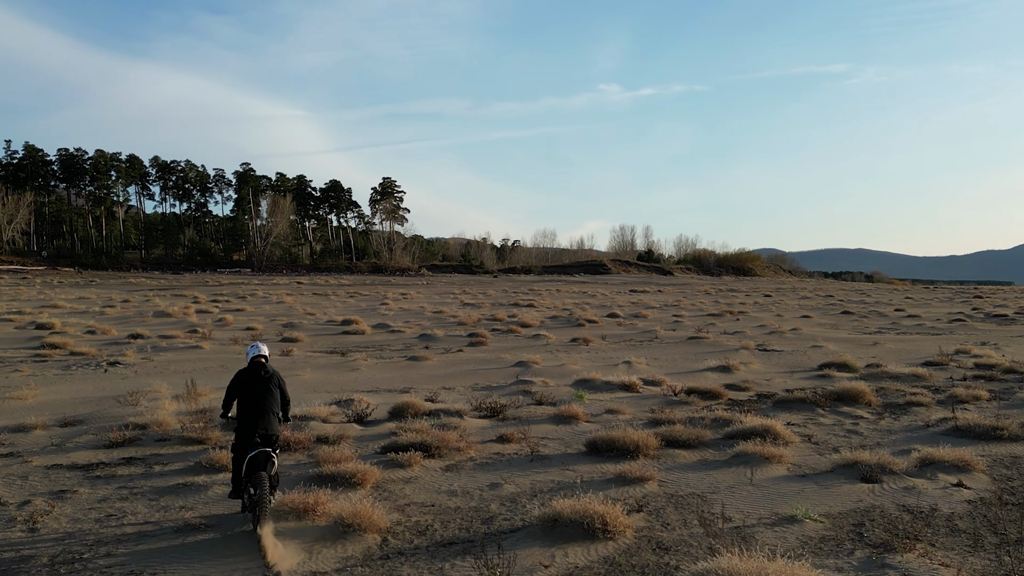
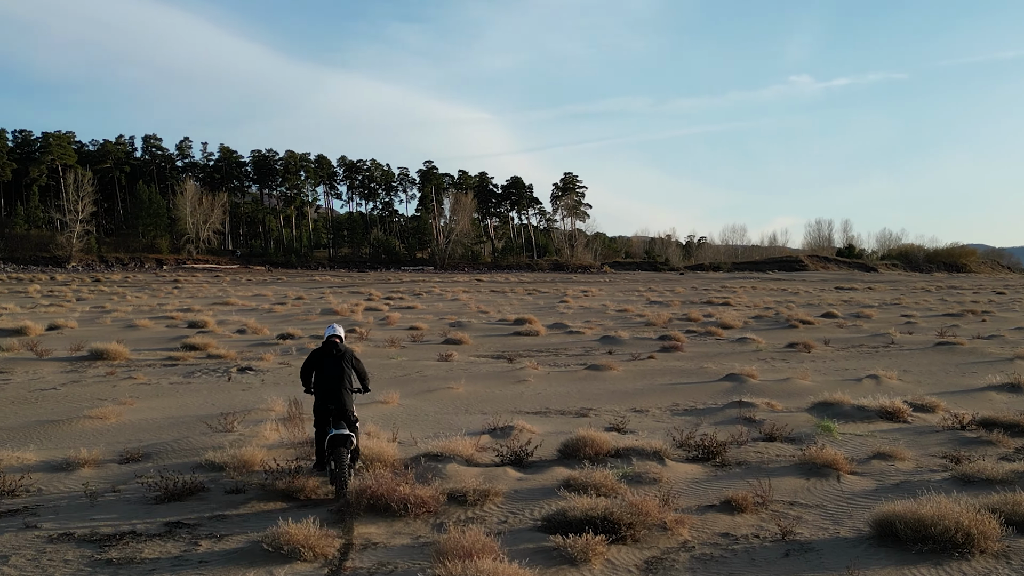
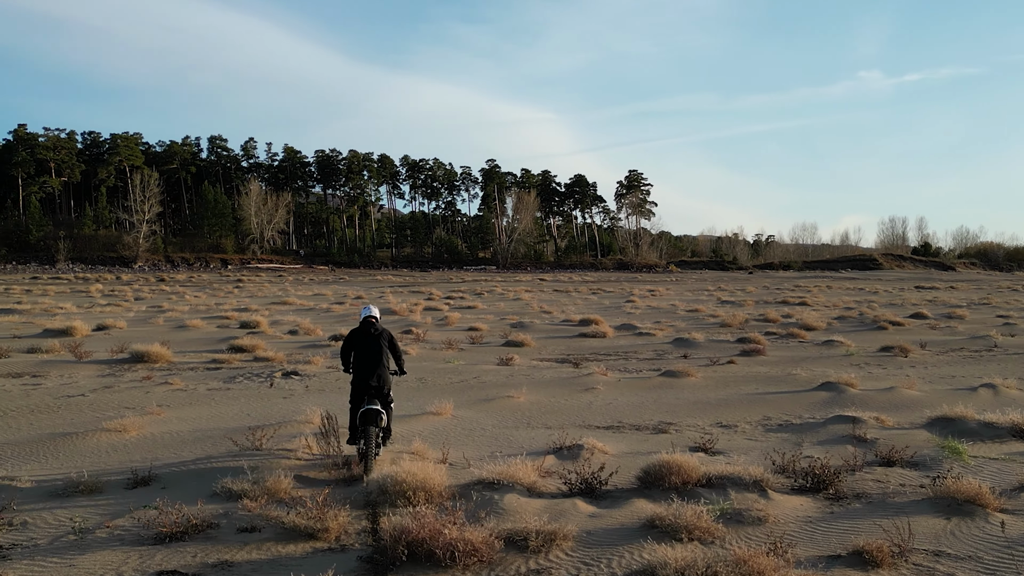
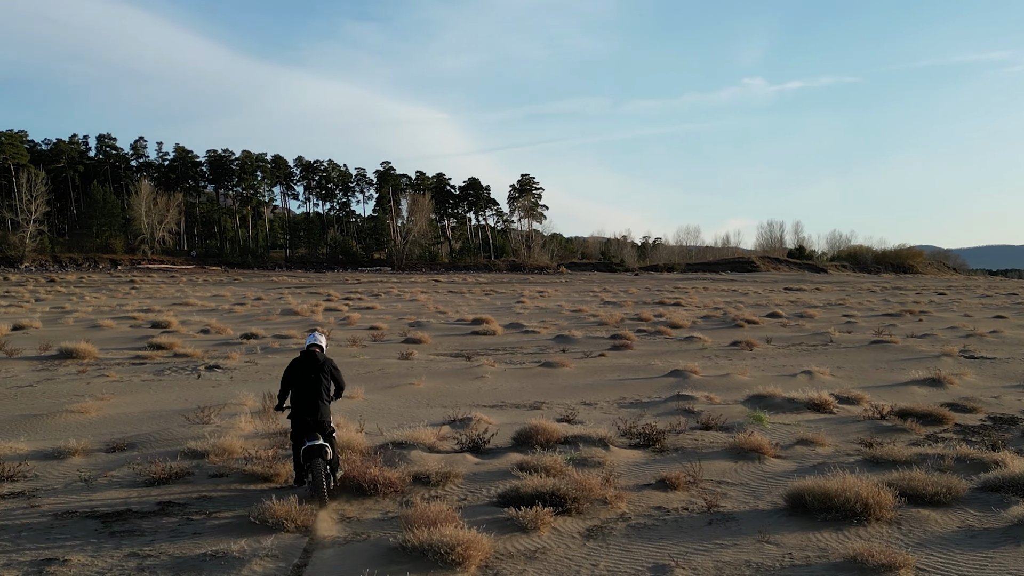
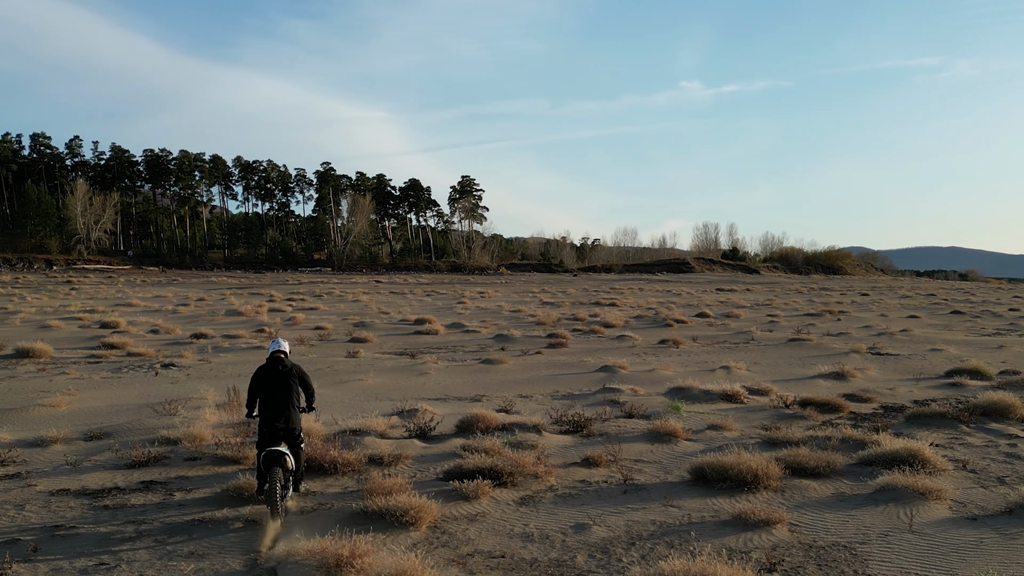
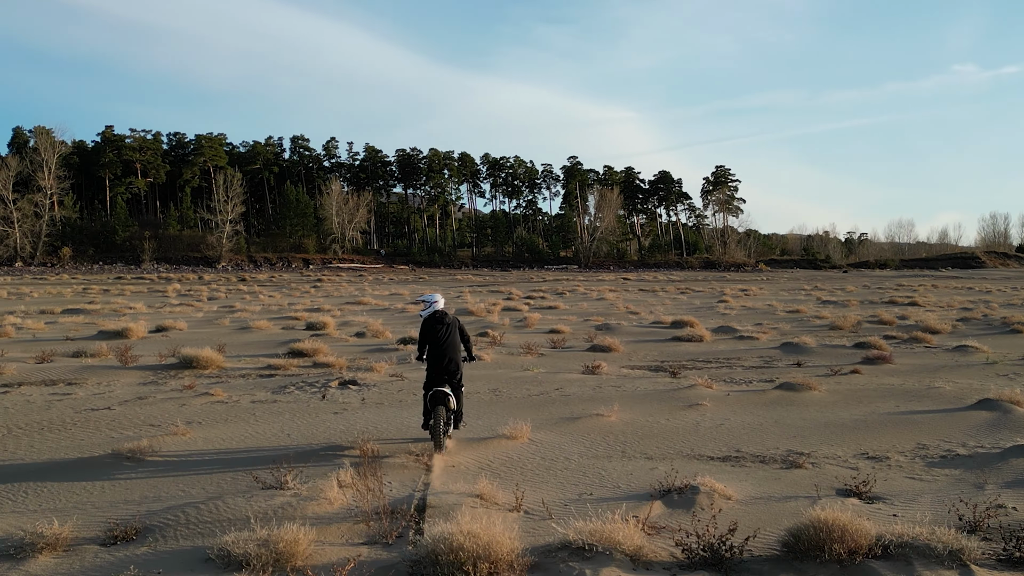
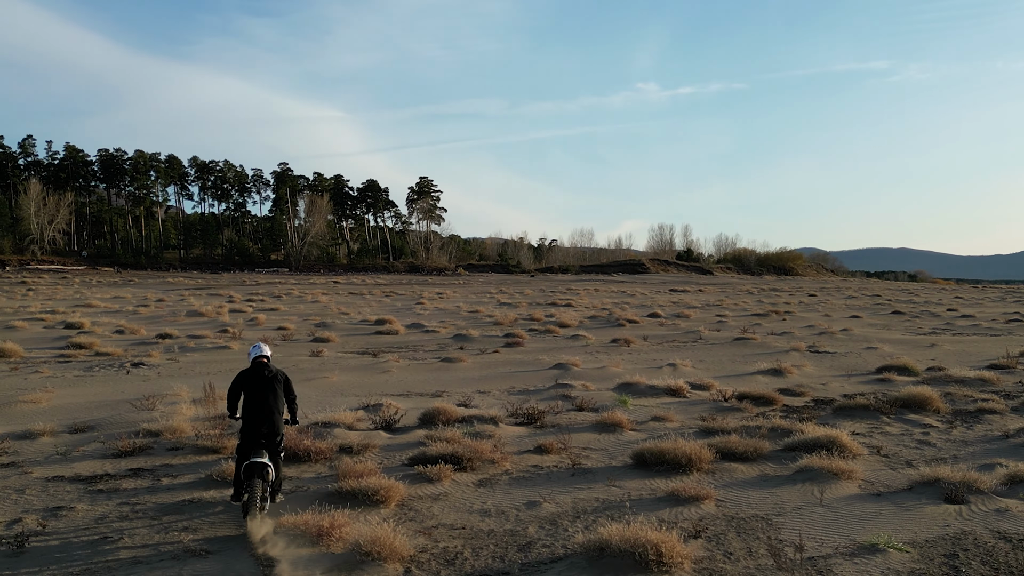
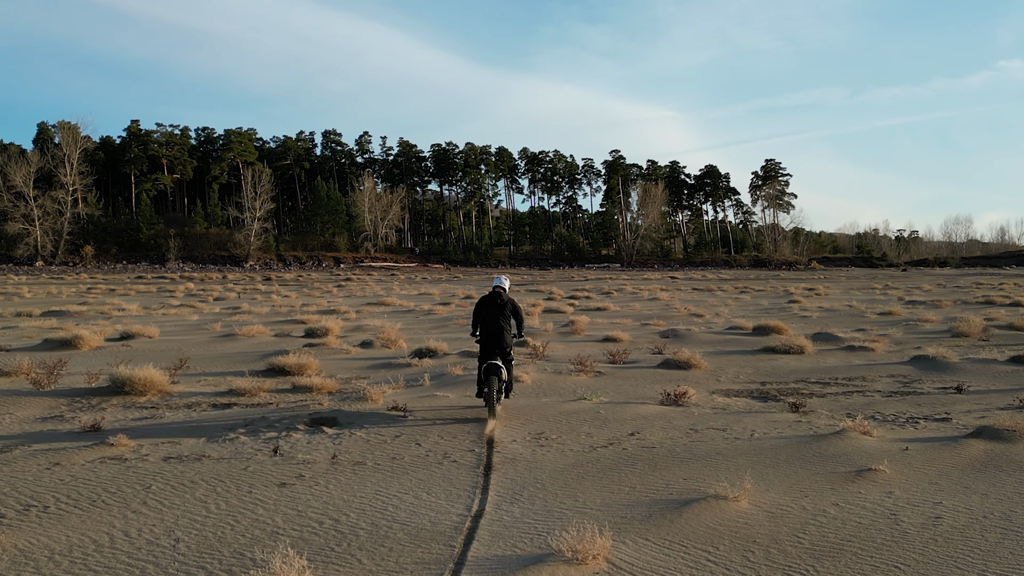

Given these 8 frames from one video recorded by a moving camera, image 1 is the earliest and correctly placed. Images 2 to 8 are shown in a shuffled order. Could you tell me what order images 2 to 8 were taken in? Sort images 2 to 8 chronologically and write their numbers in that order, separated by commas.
7, 5, 4, 2, 3, 6, 8
